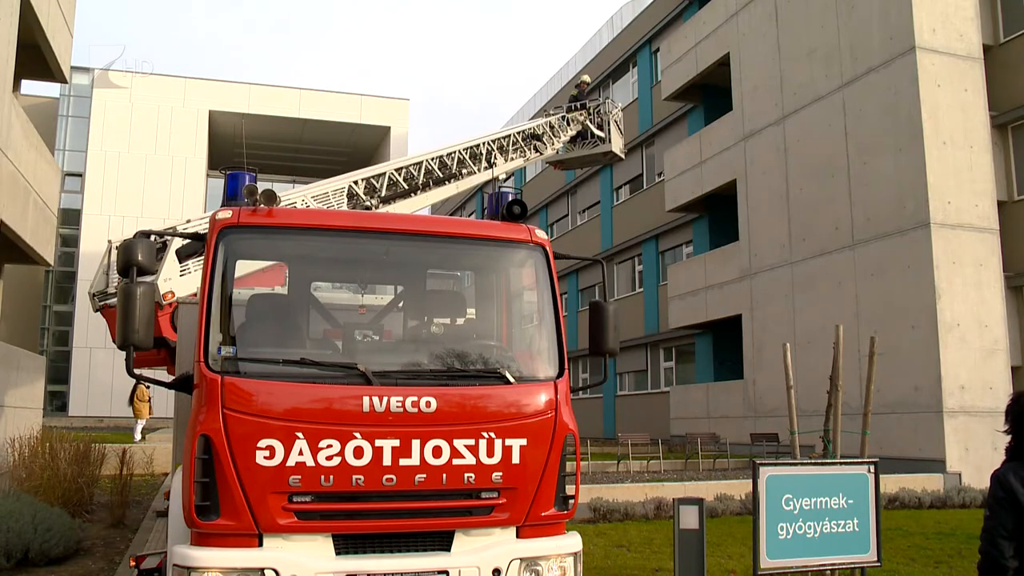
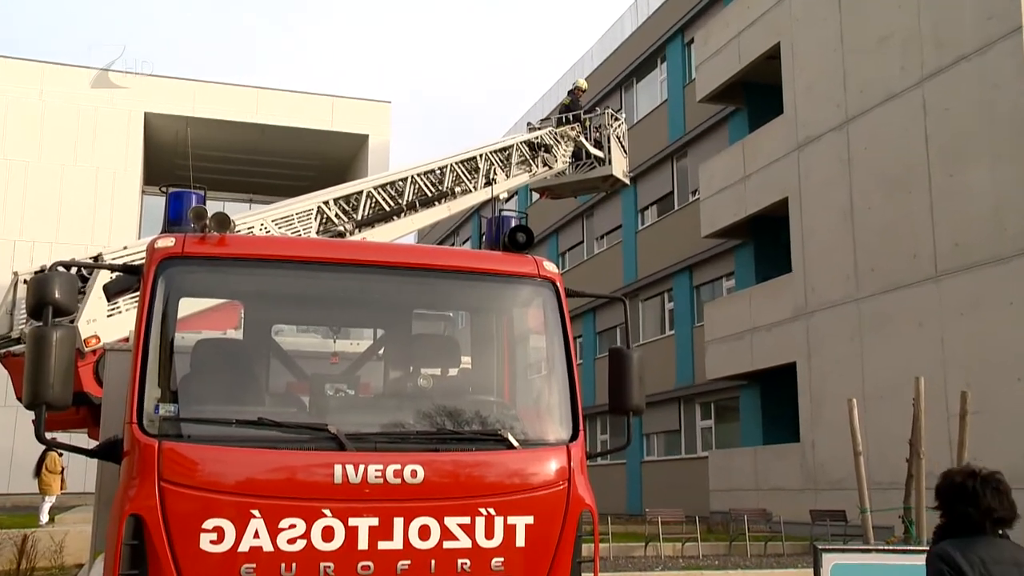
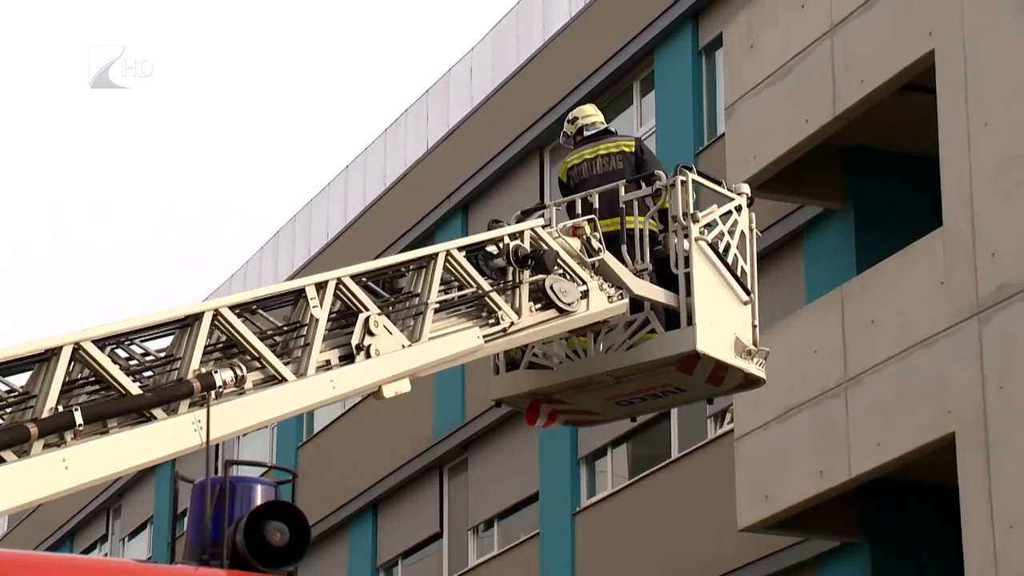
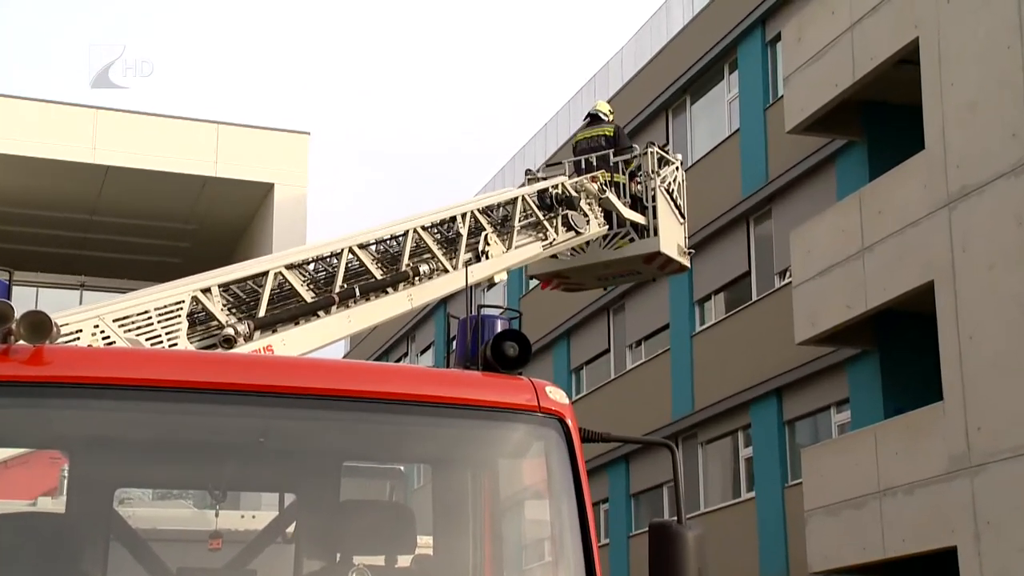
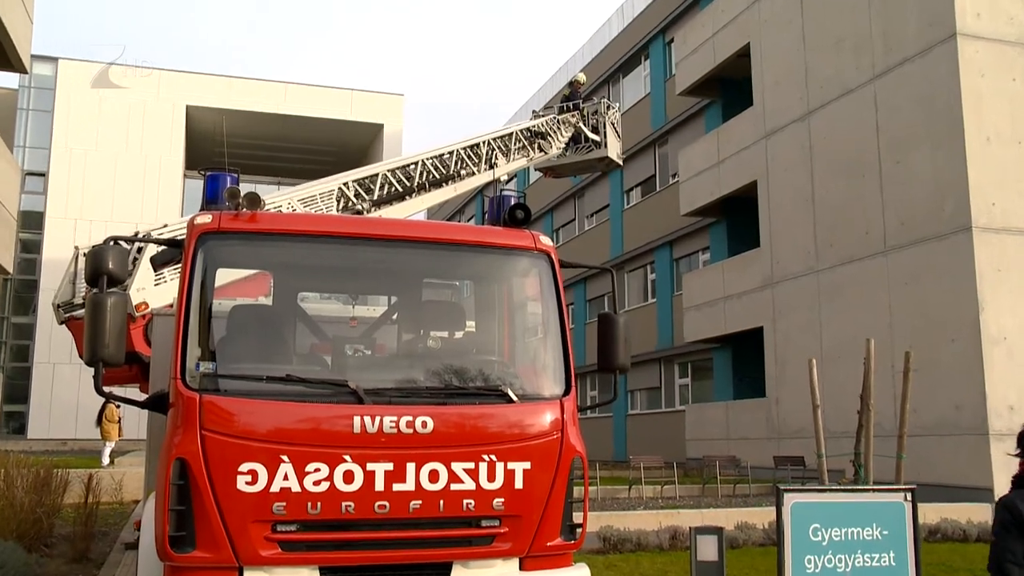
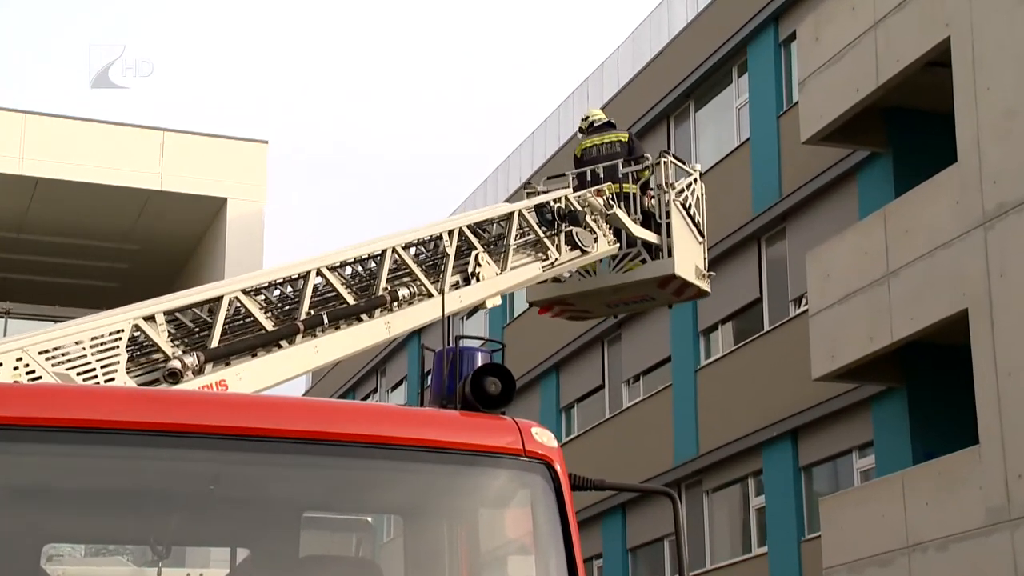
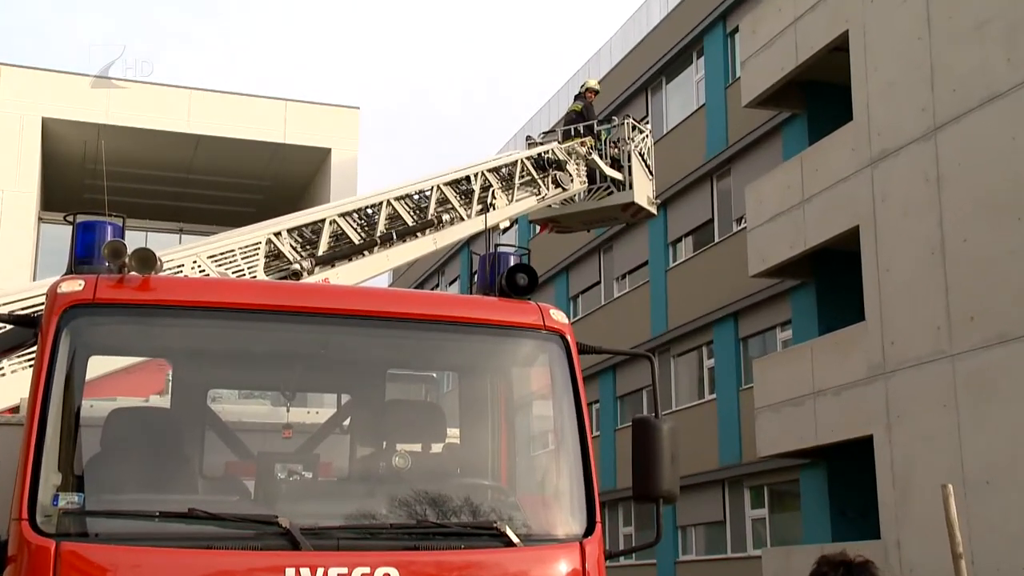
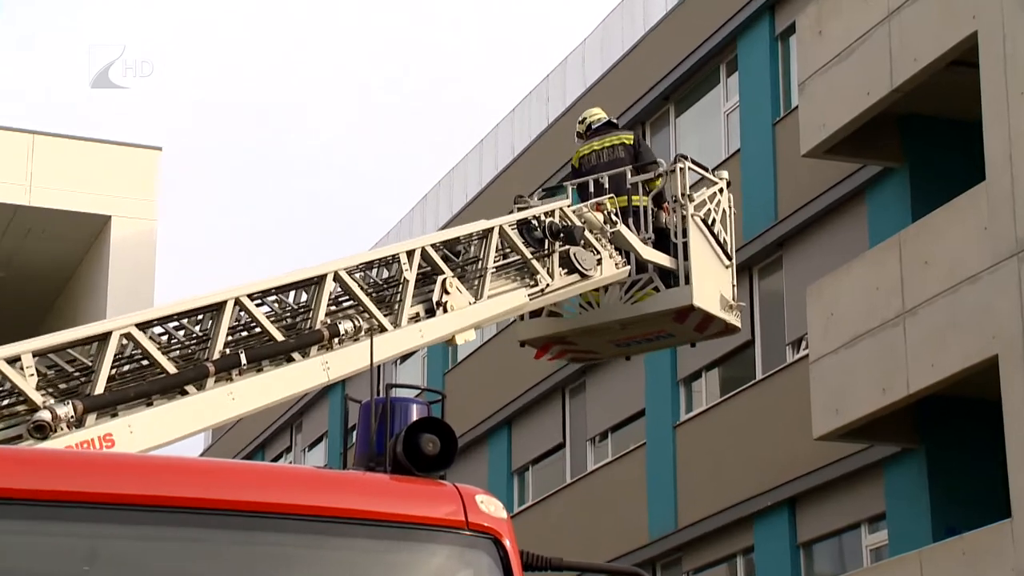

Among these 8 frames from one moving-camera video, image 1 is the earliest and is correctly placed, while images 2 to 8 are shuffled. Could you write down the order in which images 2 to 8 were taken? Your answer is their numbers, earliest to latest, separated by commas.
5, 2, 7, 4, 6, 8, 3
